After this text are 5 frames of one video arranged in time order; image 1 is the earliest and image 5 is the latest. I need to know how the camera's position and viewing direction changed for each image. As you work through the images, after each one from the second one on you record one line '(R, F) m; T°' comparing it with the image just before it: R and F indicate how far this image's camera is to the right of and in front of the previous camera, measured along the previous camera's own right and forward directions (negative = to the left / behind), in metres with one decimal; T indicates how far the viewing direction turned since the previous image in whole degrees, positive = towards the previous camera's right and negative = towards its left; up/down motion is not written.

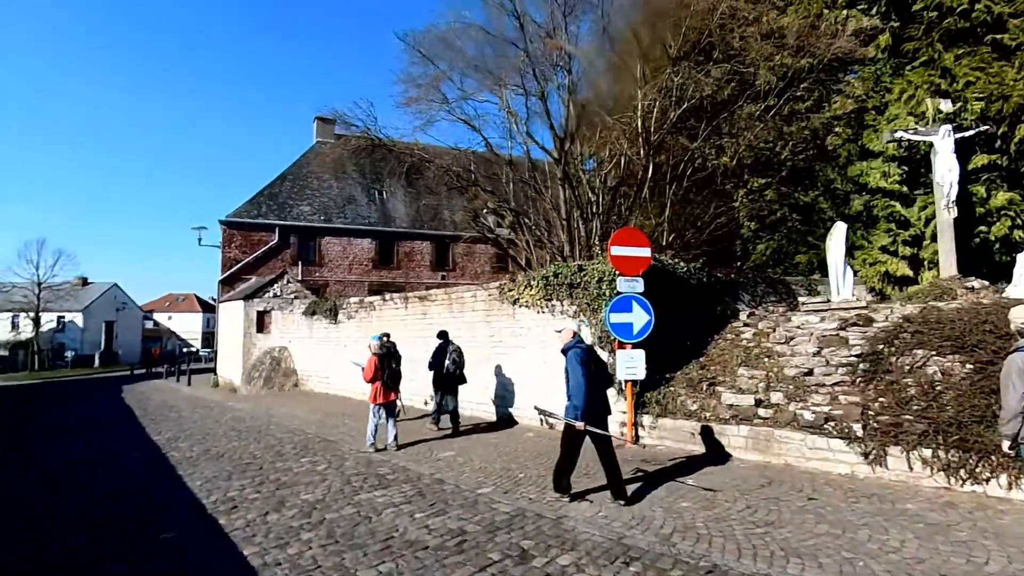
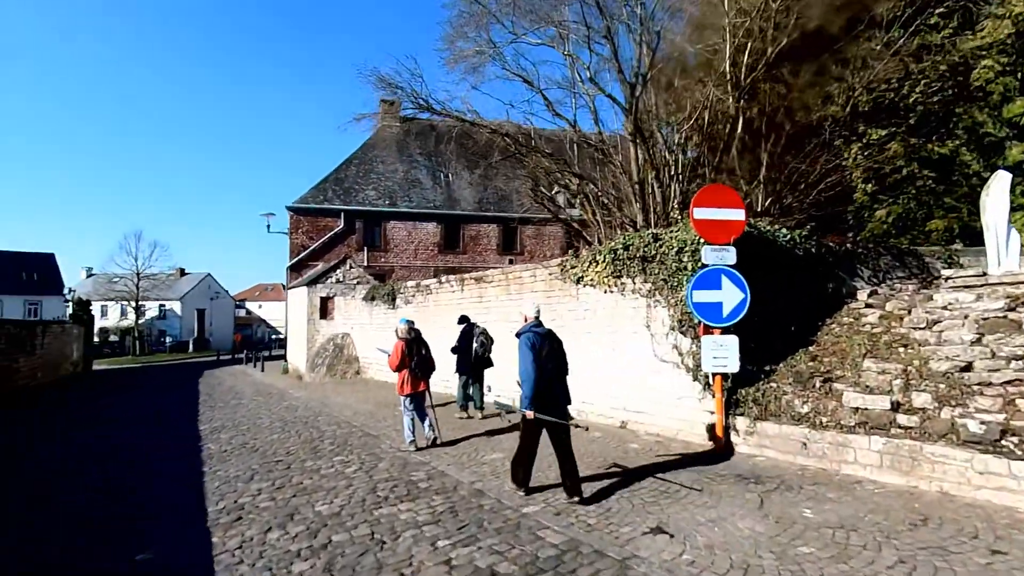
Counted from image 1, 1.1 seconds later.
(+0.3, +1.7) m; -8°
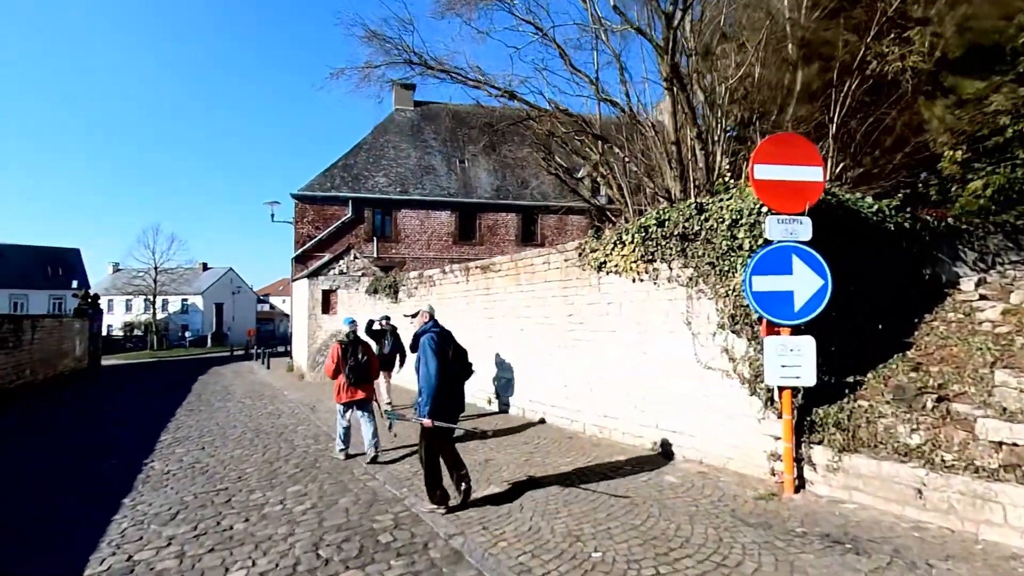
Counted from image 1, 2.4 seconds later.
(+0.3, +2.0) m; -3°
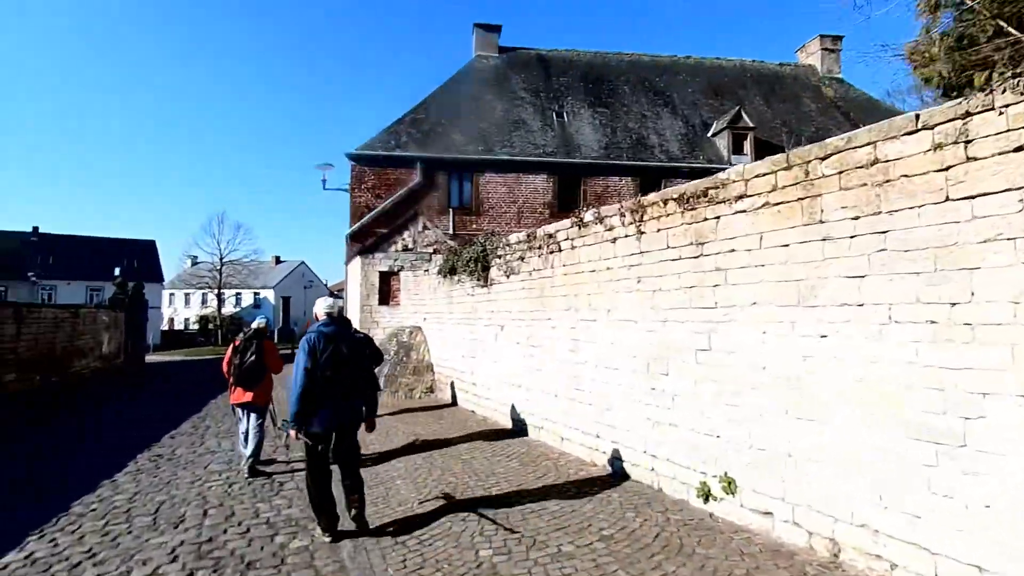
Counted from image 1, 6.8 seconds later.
(-1.7, +6.5) m; -7°
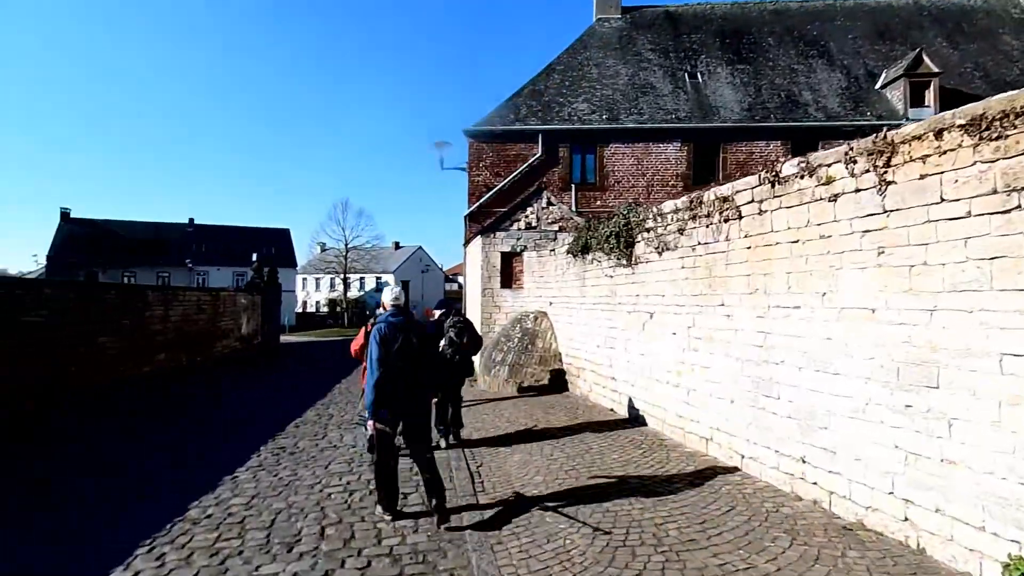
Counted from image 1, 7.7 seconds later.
(-0.6, +1.4) m; -11°
